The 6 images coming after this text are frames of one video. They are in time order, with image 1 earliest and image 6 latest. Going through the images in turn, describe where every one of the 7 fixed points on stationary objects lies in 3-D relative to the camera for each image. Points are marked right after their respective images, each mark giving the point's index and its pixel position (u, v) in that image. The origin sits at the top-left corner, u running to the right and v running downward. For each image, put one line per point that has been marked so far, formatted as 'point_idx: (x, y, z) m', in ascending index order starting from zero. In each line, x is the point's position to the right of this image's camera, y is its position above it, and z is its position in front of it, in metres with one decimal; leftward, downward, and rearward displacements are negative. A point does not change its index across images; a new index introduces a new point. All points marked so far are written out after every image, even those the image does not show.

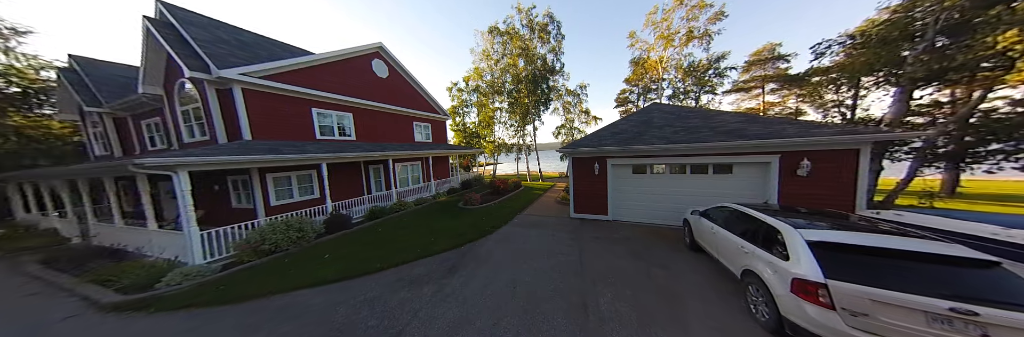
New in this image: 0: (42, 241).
0: (-18.9, -2.9, +7.9) m
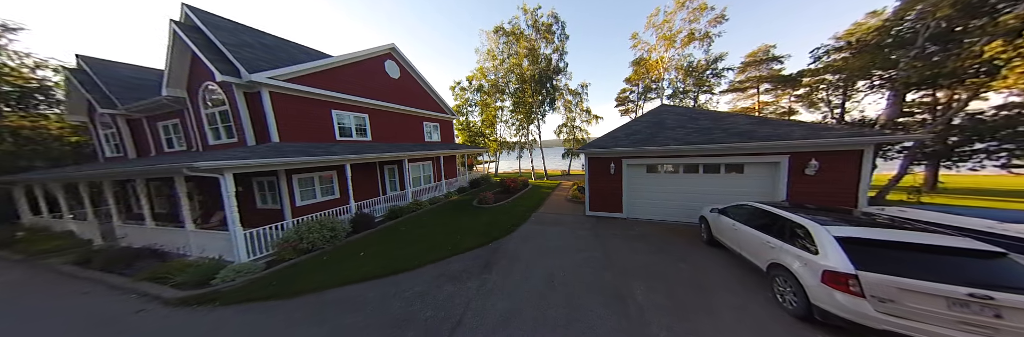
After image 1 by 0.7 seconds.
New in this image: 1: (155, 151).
0: (-18.1, -3.0, +7.9) m
1: (-18.1, +0.9, +9.9) m
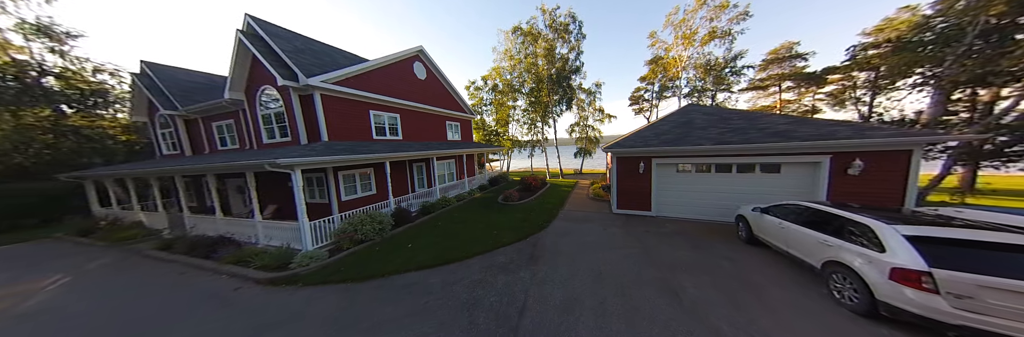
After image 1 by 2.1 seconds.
0: (-16.8, -2.8, +8.7) m
1: (-16.7, +1.1, +10.8) m
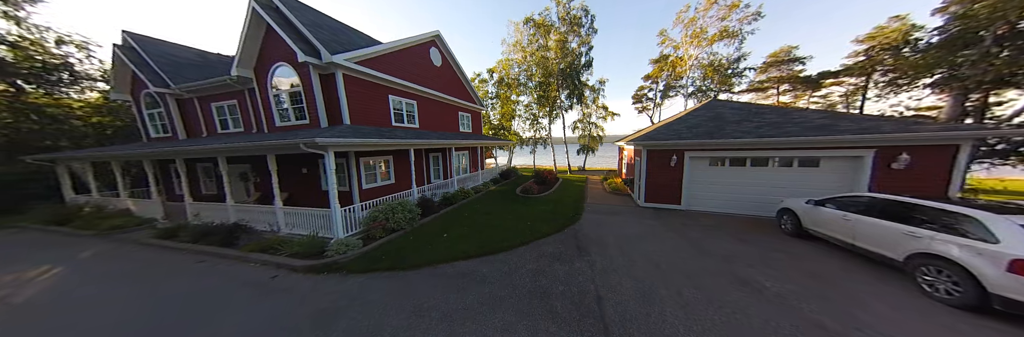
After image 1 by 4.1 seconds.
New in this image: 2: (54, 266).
0: (-15.6, -2.0, +7.9) m
1: (-15.5, +1.9, +9.9) m
2: (-11.0, -2.4, +4.8) m
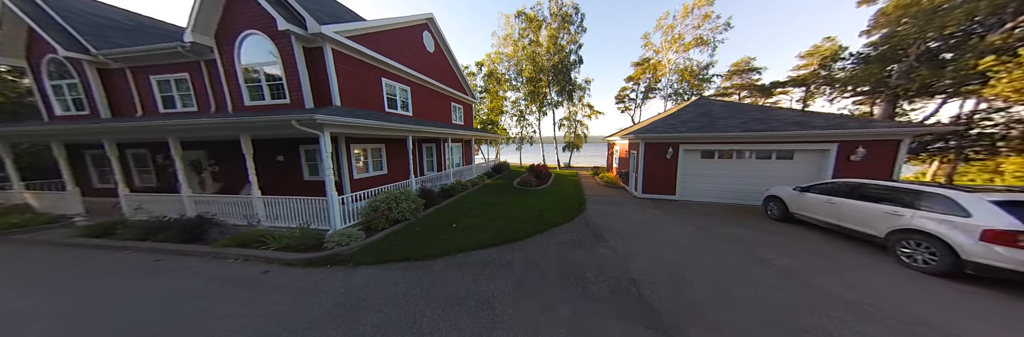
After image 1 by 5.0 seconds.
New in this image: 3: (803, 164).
0: (-15.4, -1.5, +6.3) m
1: (-15.4, +2.4, +8.2) m
2: (-10.5, -1.9, +3.5) m
3: (+11.0, +0.2, +7.5) m
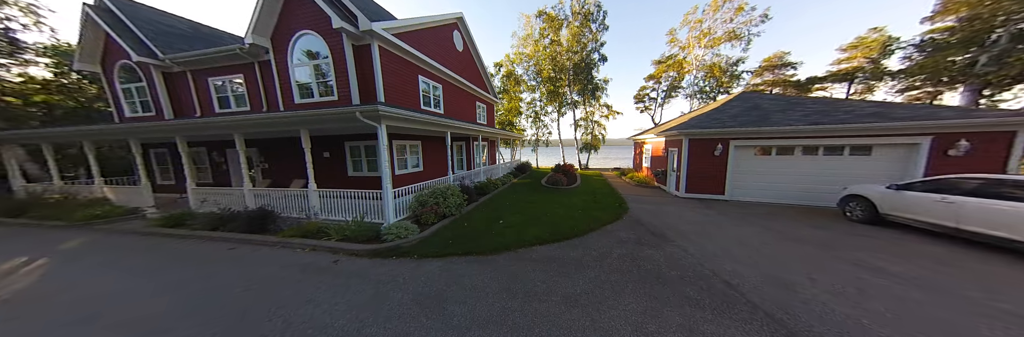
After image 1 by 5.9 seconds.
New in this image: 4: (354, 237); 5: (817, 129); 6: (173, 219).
0: (-14.0, -1.4, +6.8) m
1: (-13.9, +2.5, +8.8) m
2: (-9.2, -1.7, +3.8) m
3: (+12.4, +0.3, +6.6) m
4: (-3.1, -1.4, +3.9) m
5: (+10.6, +1.4, +6.9) m
6: (-9.1, -1.4, +5.3) m
